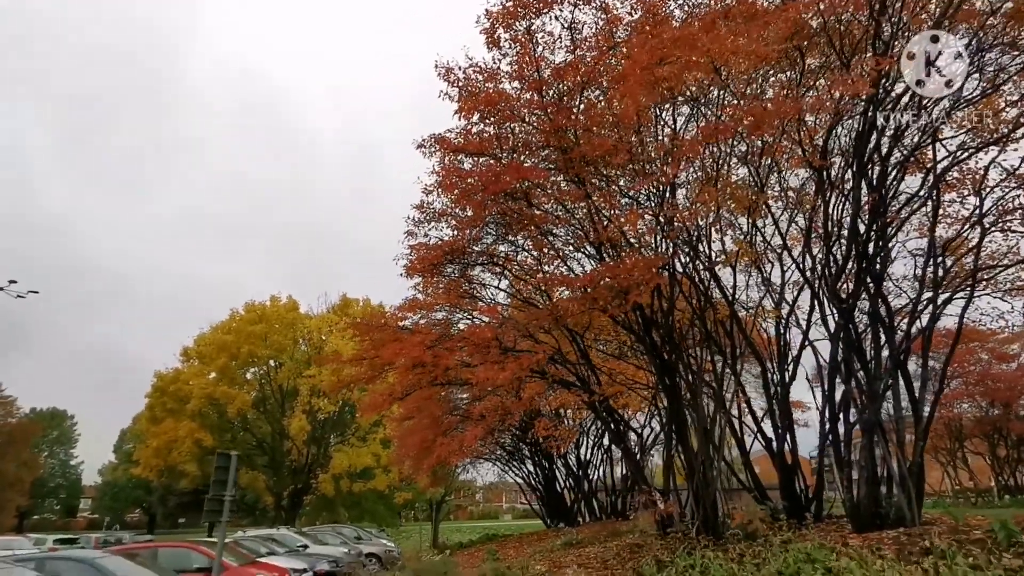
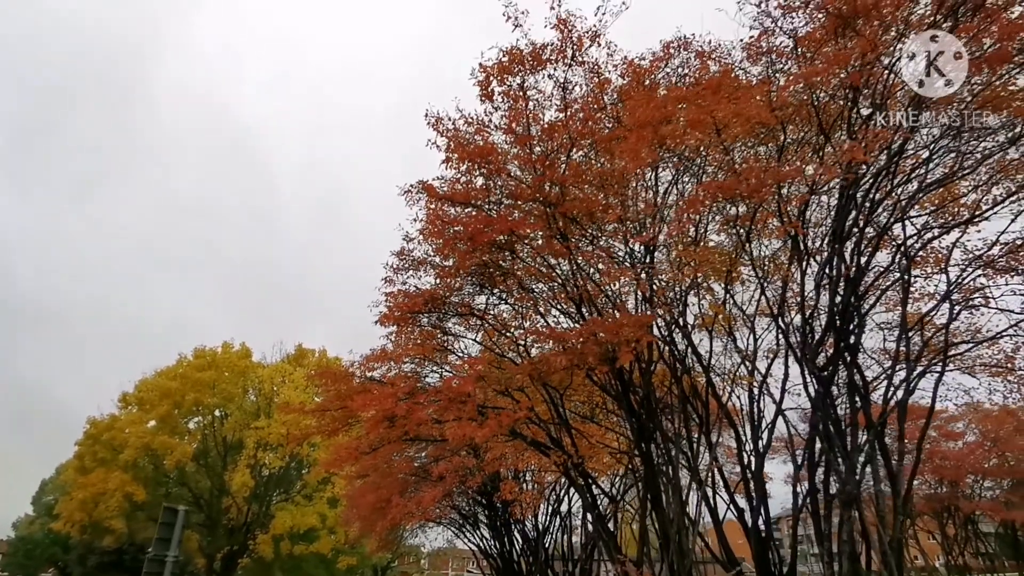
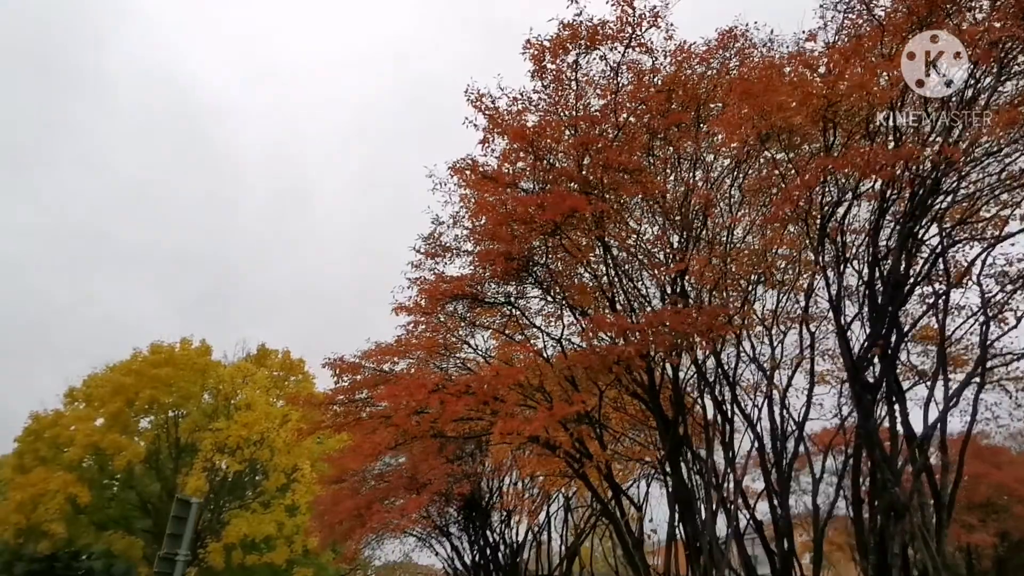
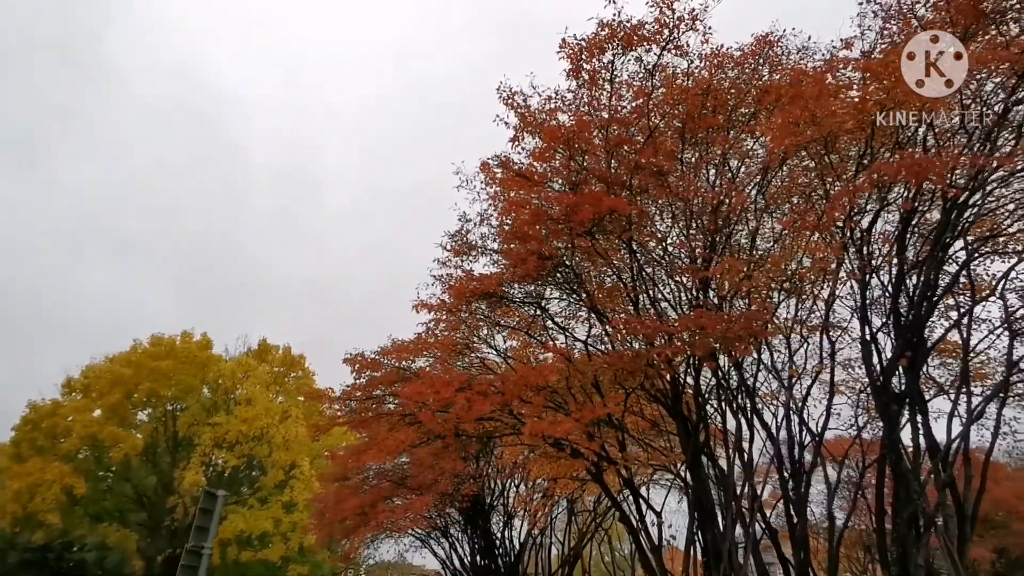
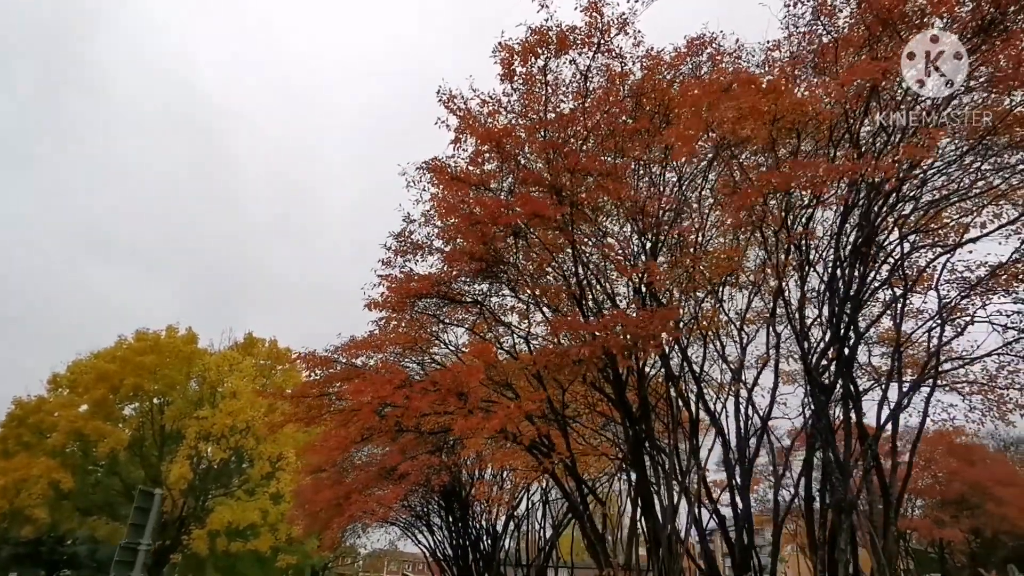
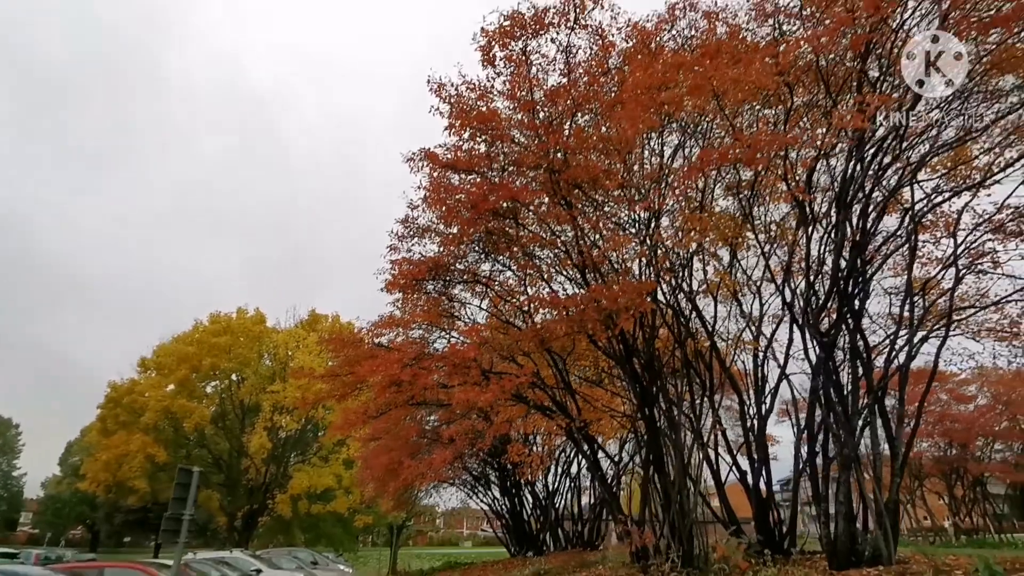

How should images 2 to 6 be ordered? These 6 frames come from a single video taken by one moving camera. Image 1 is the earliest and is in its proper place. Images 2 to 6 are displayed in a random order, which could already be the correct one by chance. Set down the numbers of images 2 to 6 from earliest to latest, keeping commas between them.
6, 2, 5, 3, 4
